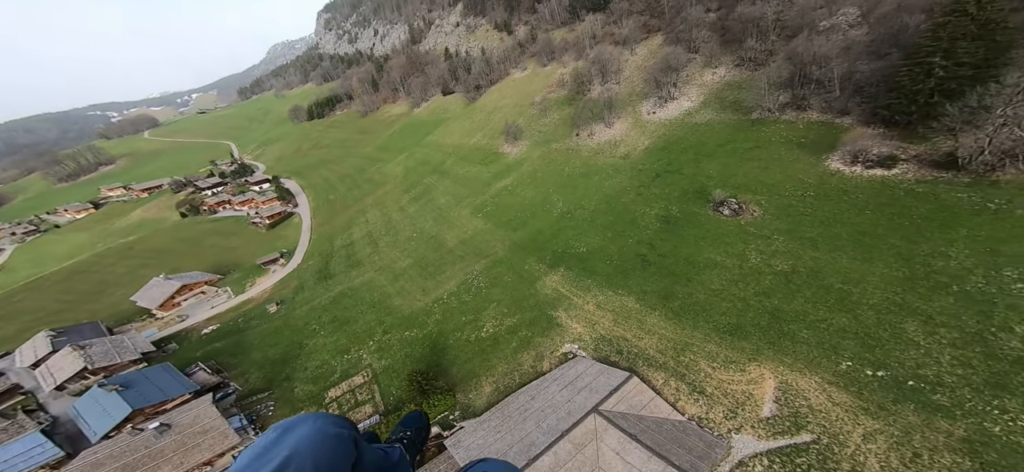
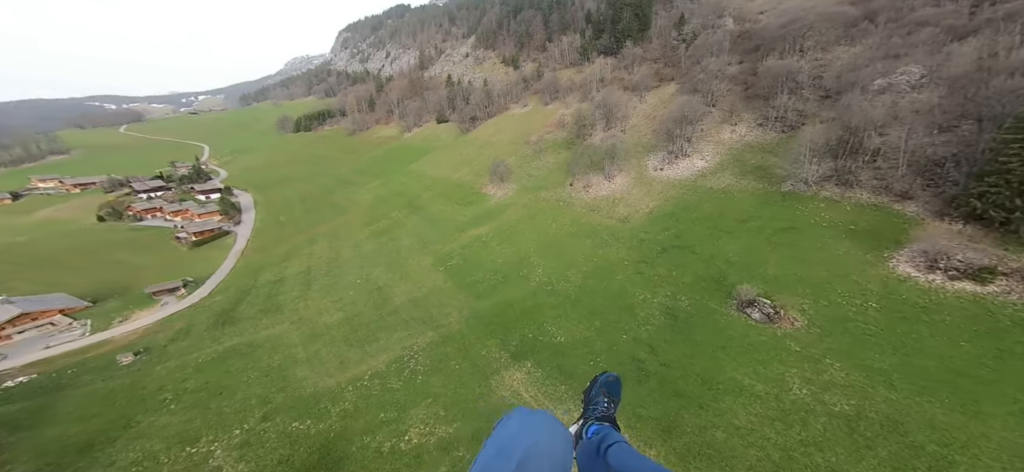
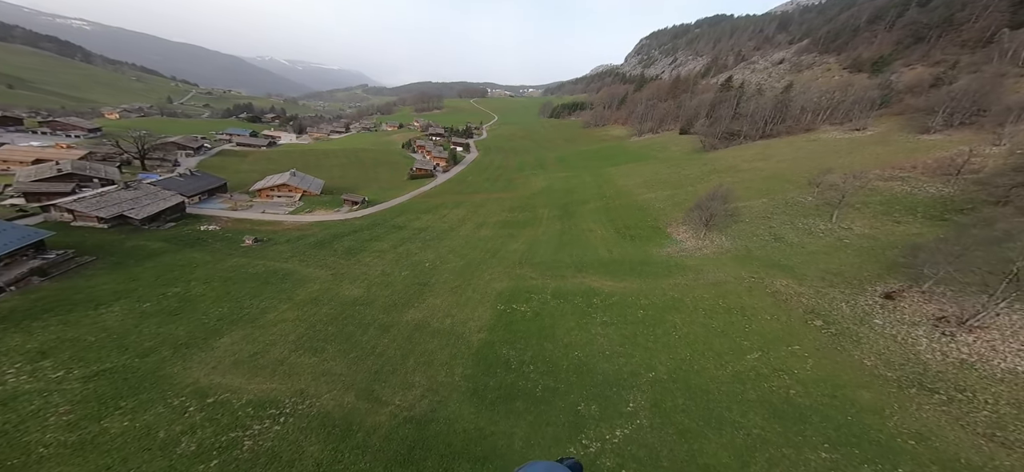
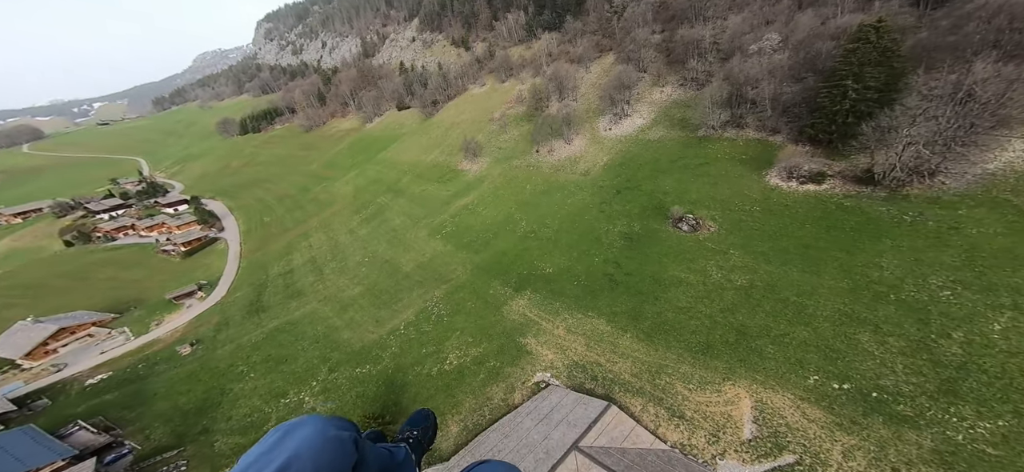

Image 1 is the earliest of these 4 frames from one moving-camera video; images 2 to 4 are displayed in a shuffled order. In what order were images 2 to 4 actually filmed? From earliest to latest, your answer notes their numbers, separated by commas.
4, 2, 3
